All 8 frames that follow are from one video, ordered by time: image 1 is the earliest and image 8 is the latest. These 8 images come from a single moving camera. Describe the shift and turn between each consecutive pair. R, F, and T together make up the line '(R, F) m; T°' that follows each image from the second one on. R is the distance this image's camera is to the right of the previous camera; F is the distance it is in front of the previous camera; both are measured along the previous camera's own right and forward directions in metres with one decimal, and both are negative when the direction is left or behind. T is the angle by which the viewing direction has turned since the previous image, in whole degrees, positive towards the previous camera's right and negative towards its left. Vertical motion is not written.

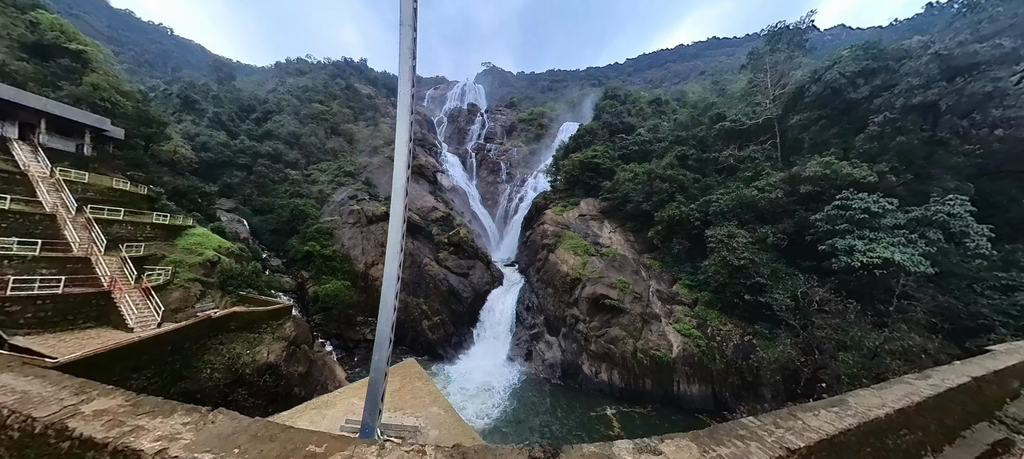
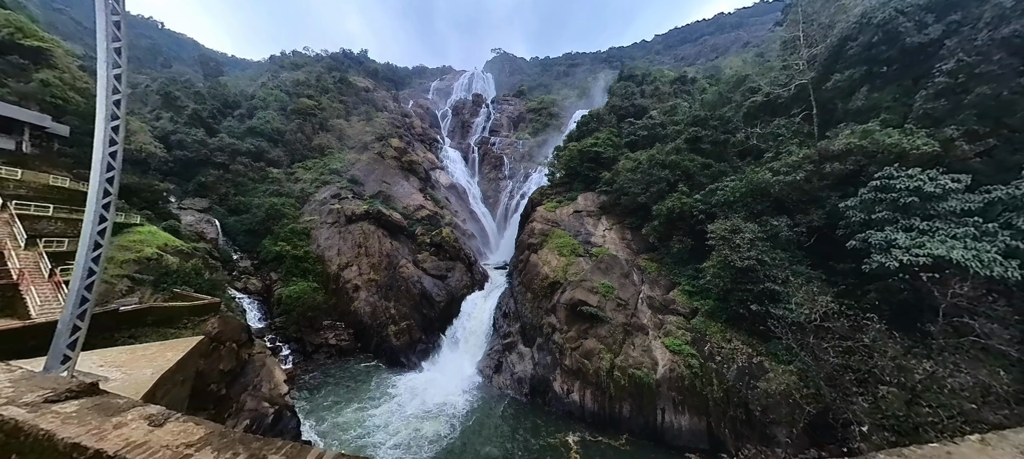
(+2.4, +1.4) m; -7°
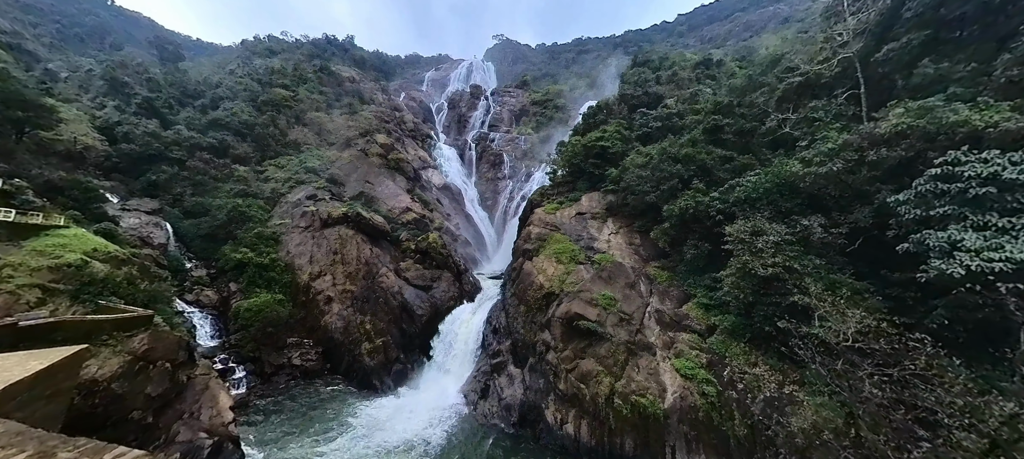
(+0.5, +1.3) m; -1°
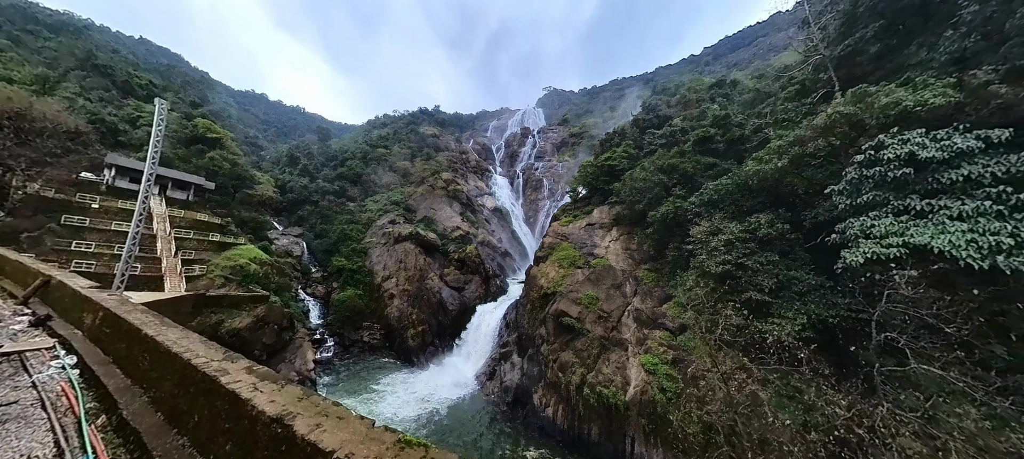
(+3.3, -1.4) m; -18°
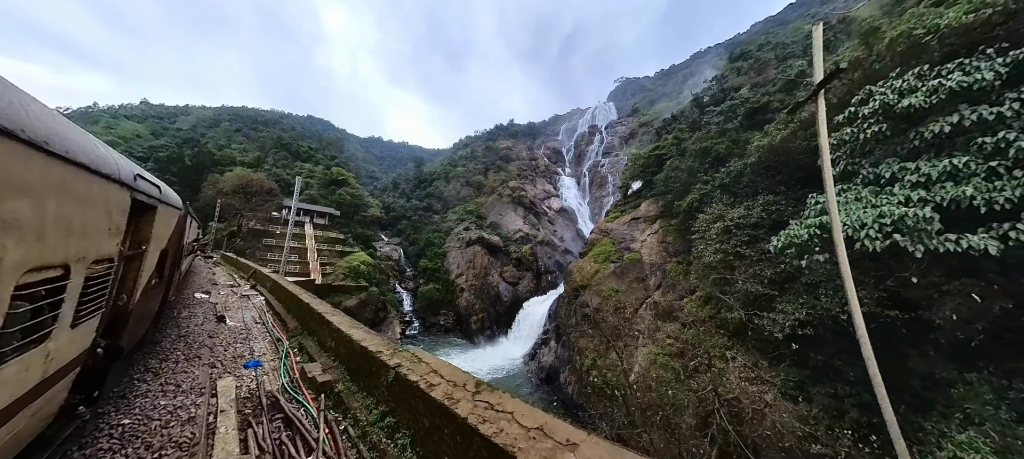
(+2.8, -0.6) m; -21°
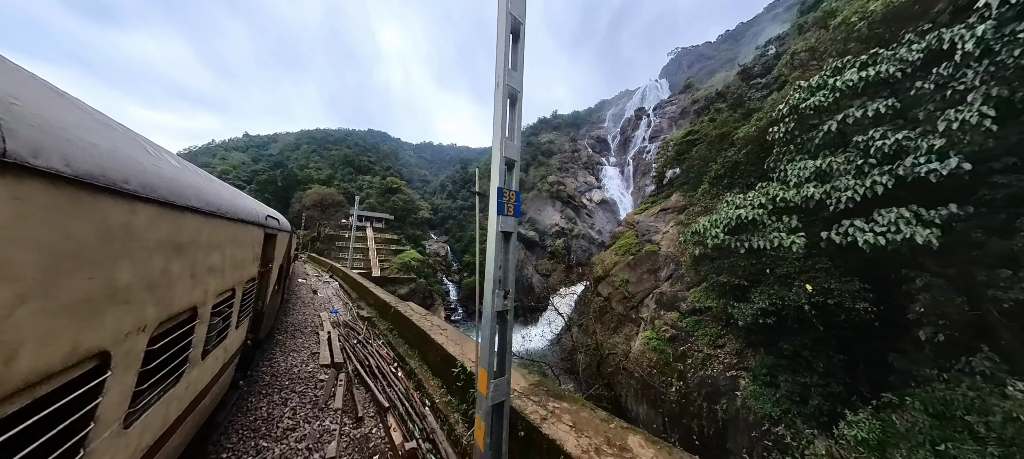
(+1.7, -0.7) m; -12°
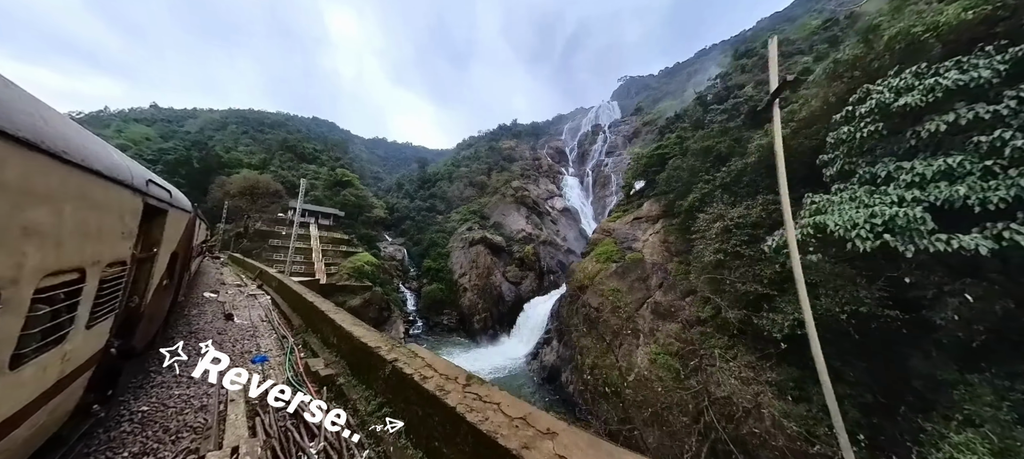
(-1.4, +1.0) m; +11°
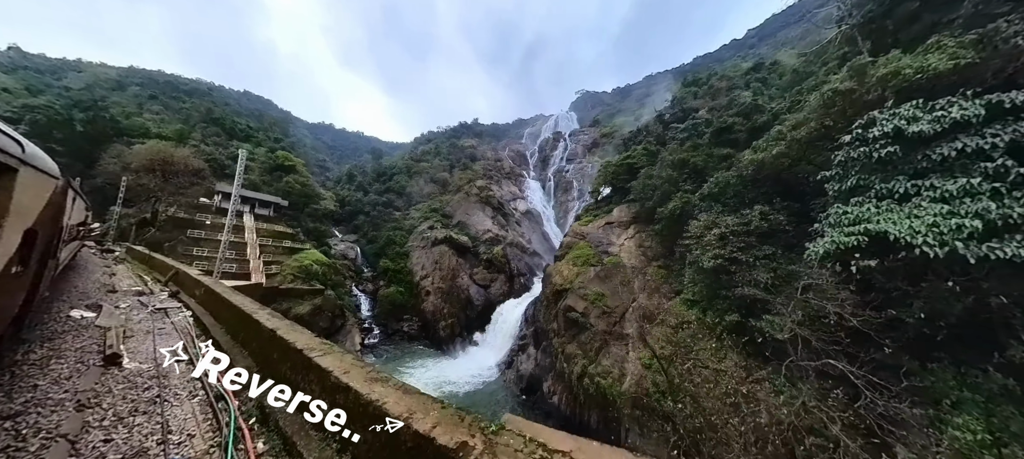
(-1.2, +0.6) m; +11°
